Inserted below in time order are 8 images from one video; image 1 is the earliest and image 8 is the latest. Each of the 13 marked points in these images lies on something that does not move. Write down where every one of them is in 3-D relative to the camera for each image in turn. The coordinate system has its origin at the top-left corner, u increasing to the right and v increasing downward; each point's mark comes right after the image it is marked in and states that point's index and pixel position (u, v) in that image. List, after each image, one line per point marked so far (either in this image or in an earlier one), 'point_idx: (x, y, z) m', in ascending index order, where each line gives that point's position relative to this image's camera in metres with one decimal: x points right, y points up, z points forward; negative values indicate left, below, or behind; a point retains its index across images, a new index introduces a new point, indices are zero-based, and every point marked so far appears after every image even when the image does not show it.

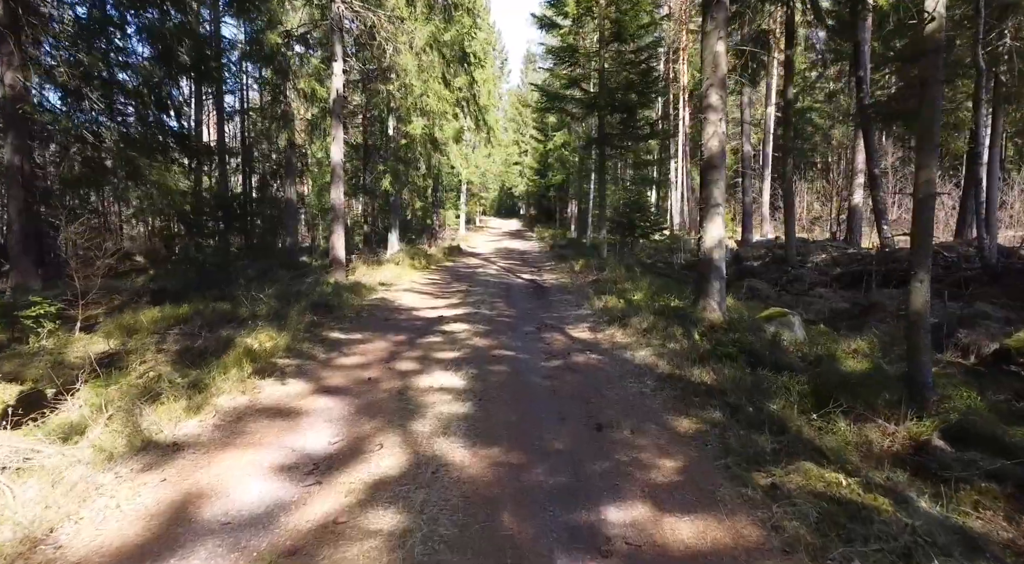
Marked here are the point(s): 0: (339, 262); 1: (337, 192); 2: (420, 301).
0: (-4.5, +0.5, +15.5) m
1: (-4.4, +2.3, +15.1) m
2: (-1.9, -0.4, +12.3) m
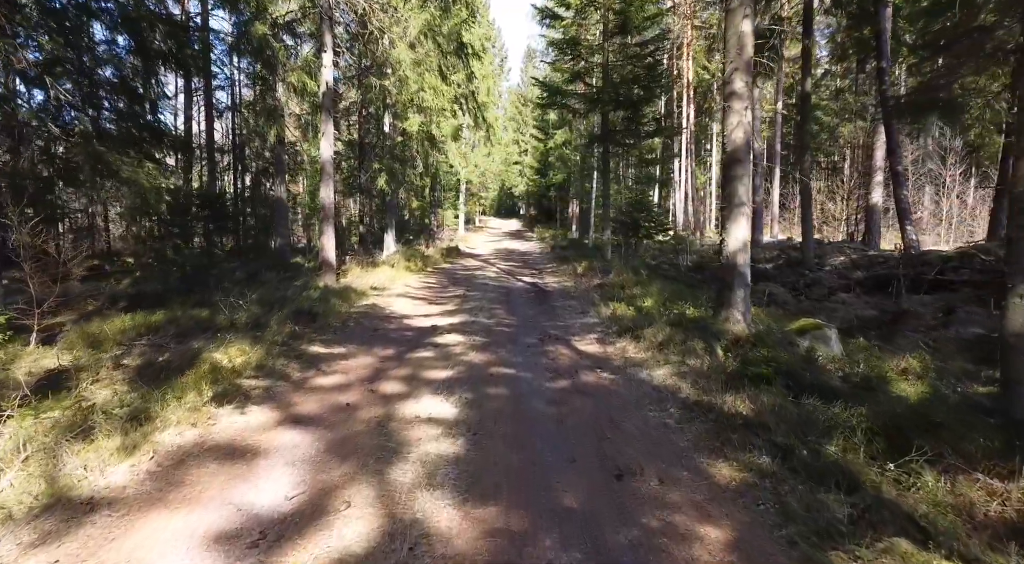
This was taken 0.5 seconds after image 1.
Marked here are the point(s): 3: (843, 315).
0: (-4.5, +0.4, +14.7) m
1: (-4.4, +2.2, +14.3) m
2: (-1.9, -0.5, +11.5) m
3: (+5.6, -0.6, +10.2) m
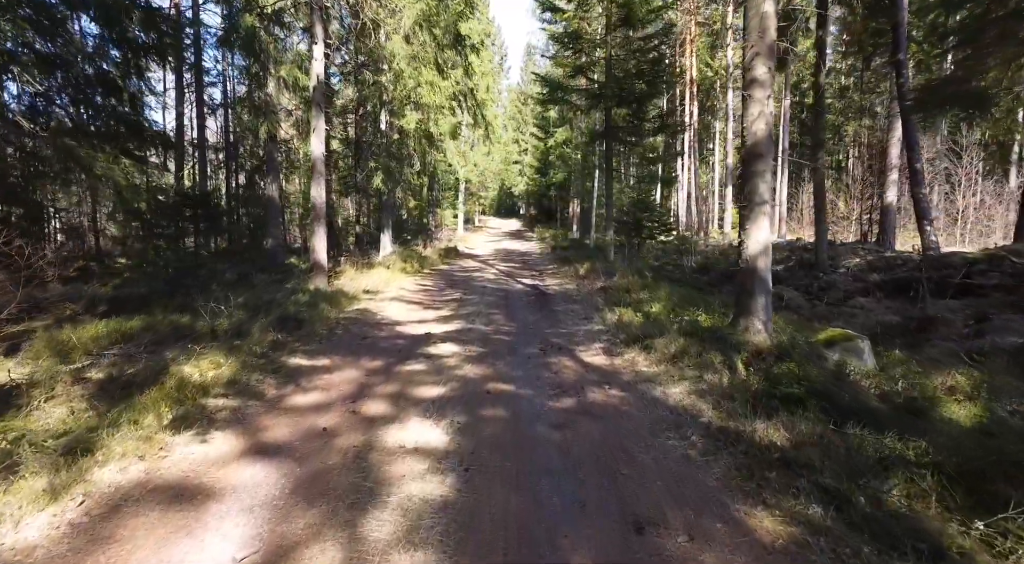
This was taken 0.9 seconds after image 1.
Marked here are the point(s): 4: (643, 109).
0: (-4.5, +0.3, +14.1) m
1: (-4.4, +2.1, +13.7) m
2: (-1.9, -0.6, +10.9) m
3: (+5.6, -0.6, +9.6) m
4: (+4.2, +5.6, +19.2) m
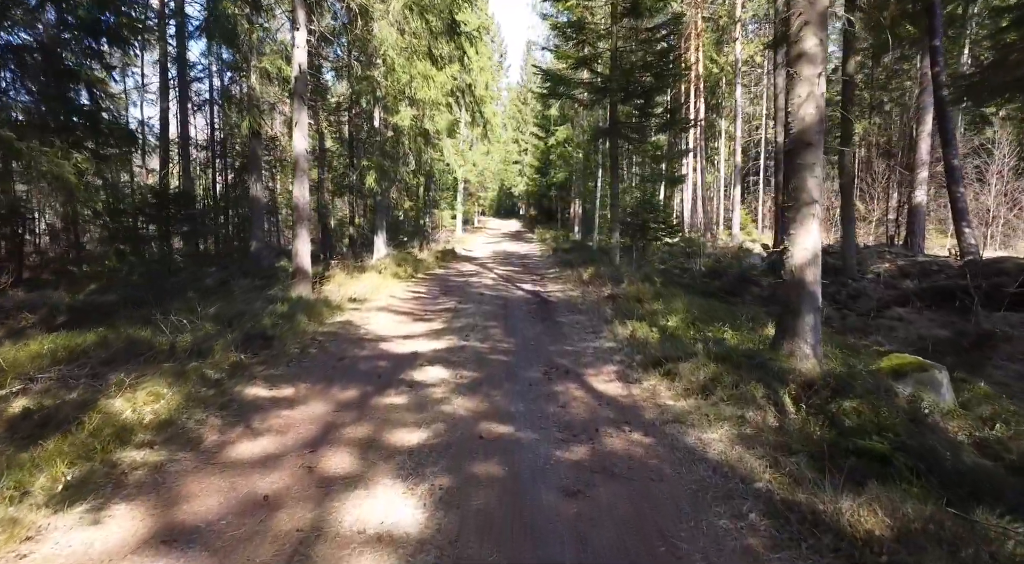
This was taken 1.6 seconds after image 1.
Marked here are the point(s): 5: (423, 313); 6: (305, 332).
0: (-4.6, +0.2, +13.0) m
1: (-4.5, +2.0, +12.7) m
2: (-1.9, -0.7, +9.8) m
3: (+5.6, -0.8, +8.5) m
4: (+4.2, +5.4, +18.2) m
5: (-1.7, -0.6, +11.3) m
6: (-3.0, -0.7, +8.7) m
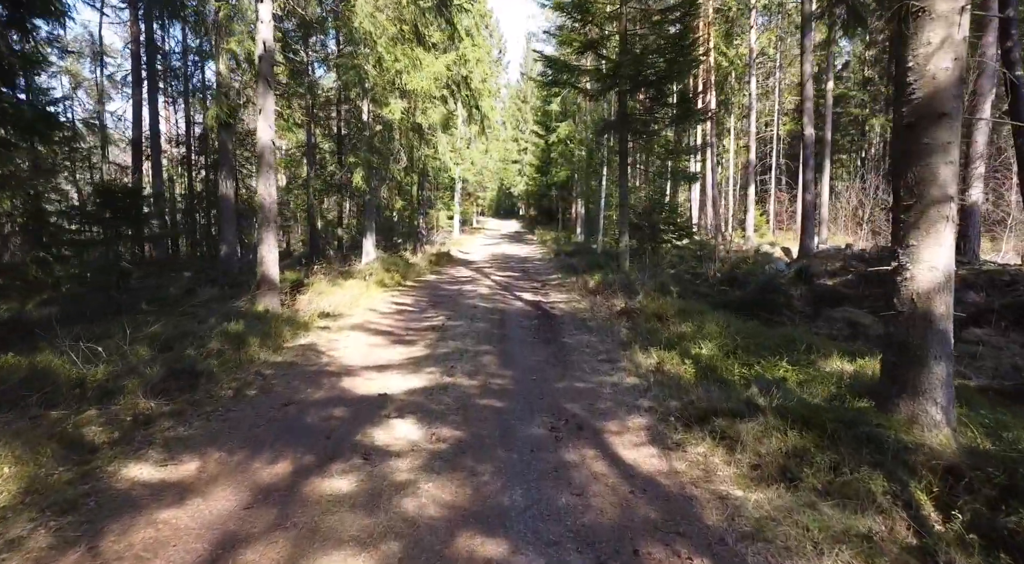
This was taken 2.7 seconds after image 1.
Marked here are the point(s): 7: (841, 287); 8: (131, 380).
0: (-4.6, 0.0, +11.4) m
1: (-4.5, +1.8, +11.0) m
2: (-1.9, -0.9, +8.2) m
3: (+5.6, -1.0, +6.9) m
4: (+4.1, +5.2, +16.6) m
5: (-1.7, -0.8, +9.6) m
6: (-3.0, -0.9, +7.0) m
7: (+6.6, -0.1, +12.1) m
8: (-3.8, -1.0, +5.9) m
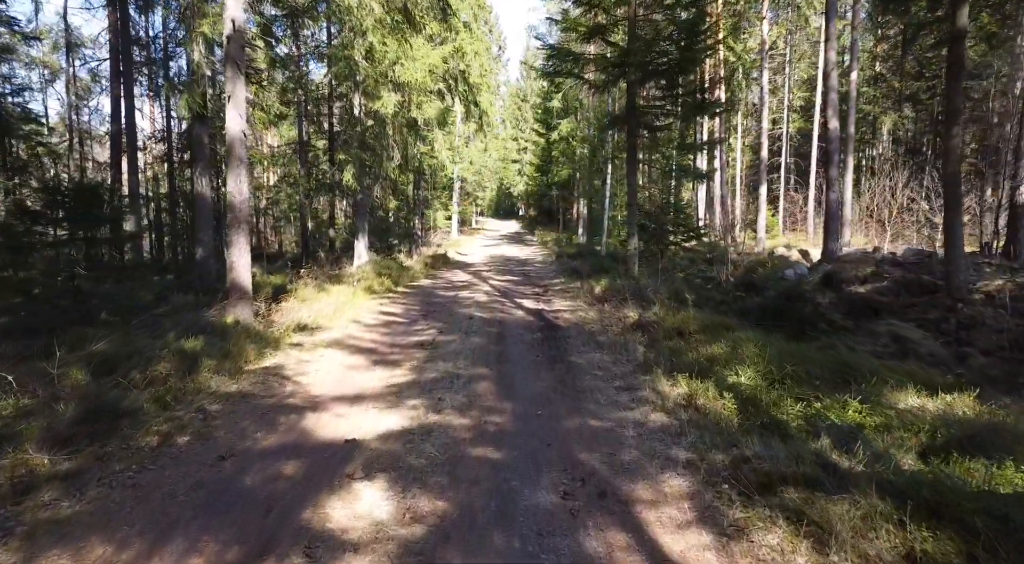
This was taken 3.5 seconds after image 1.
0: (-4.6, -0.1, +10.2) m
1: (-4.5, +1.6, +9.8) m
2: (-1.9, -1.1, +7.0) m
3: (+5.6, -1.1, +5.7) m
4: (+4.1, +5.1, +15.4) m
5: (-1.7, -1.0, +8.4) m
6: (-3.0, -1.1, +5.8) m
7: (+6.6, -0.2, +10.9) m
8: (-3.8, -1.1, +4.7) m
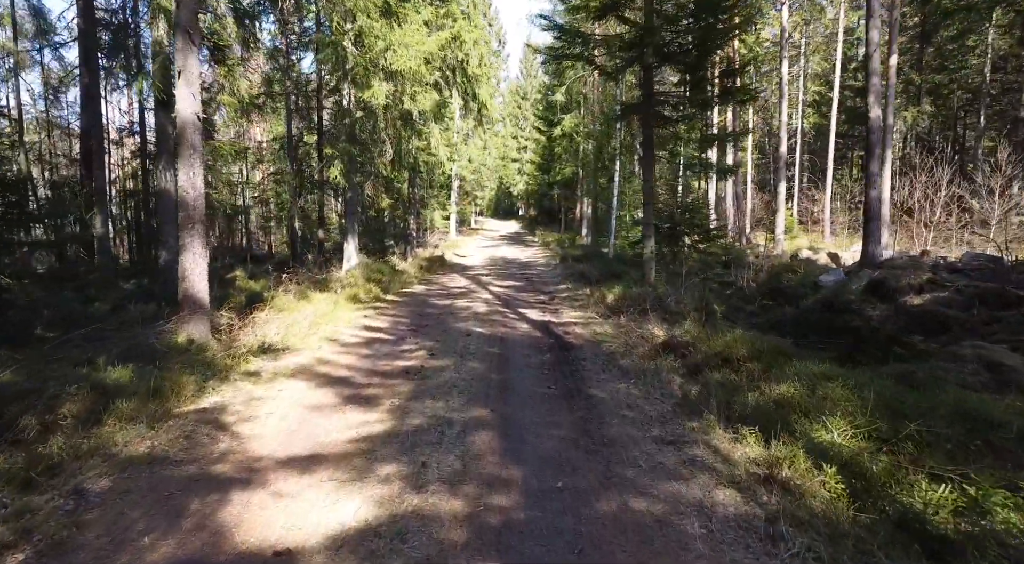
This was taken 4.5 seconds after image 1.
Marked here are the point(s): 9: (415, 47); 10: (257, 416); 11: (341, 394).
0: (-4.5, -0.3, +8.6) m
1: (-4.4, +1.5, +8.3) m
2: (-1.9, -1.2, +5.4) m
3: (+5.6, -1.3, +4.1) m
4: (+4.2, +4.9, +13.8) m
5: (-1.7, -1.1, +6.9) m
6: (-3.0, -1.2, +4.3) m
7: (+6.7, -0.4, +9.3) m
8: (-3.7, -1.3, +3.1) m
9: (-3.1, +7.5, +19.0) m
10: (-2.3, -1.2, +5.4) m
11: (-1.8, -1.2, +6.2) m
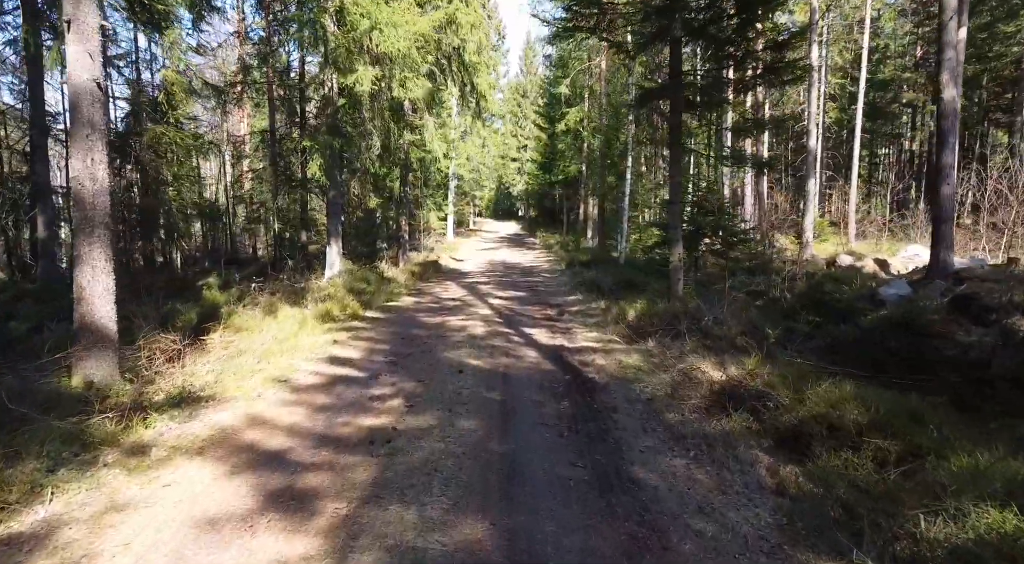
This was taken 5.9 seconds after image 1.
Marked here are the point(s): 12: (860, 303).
0: (-4.5, -0.6, +6.4) m
1: (-4.4, +1.2, +6.1) m
2: (-1.8, -1.5, +3.2) m
3: (+5.7, -1.5, +2.0) m
4: (+4.3, +4.7, +11.7) m
5: (-1.6, -1.4, +4.7) m
6: (-2.9, -1.5, +2.1) m
7: (+6.8, -0.7, +7.2) m
8: (-3.7, -1.5, +1.0) m
9: (-3.0, +7.2, +16.9) m
10: (-2.2, -1.5, +3.2) m
11: (-1.7, -1.4, +4.1) m
12: (+6.8, -0.4, +11.6) m
